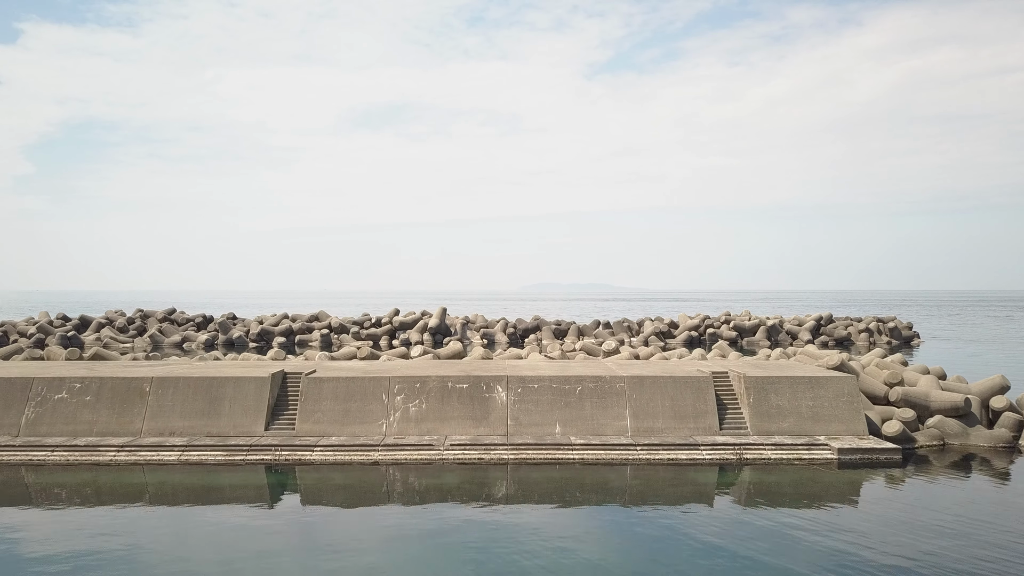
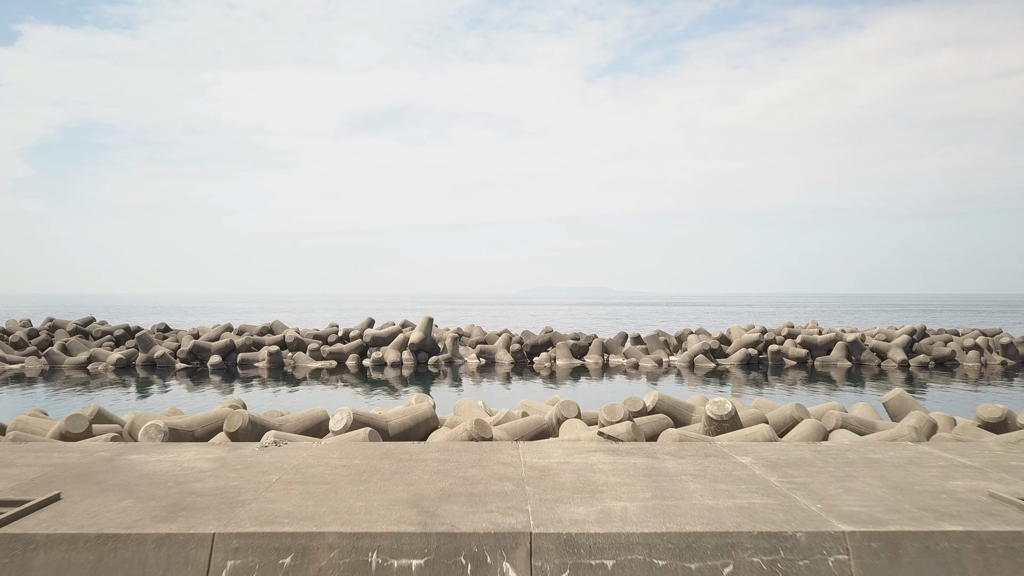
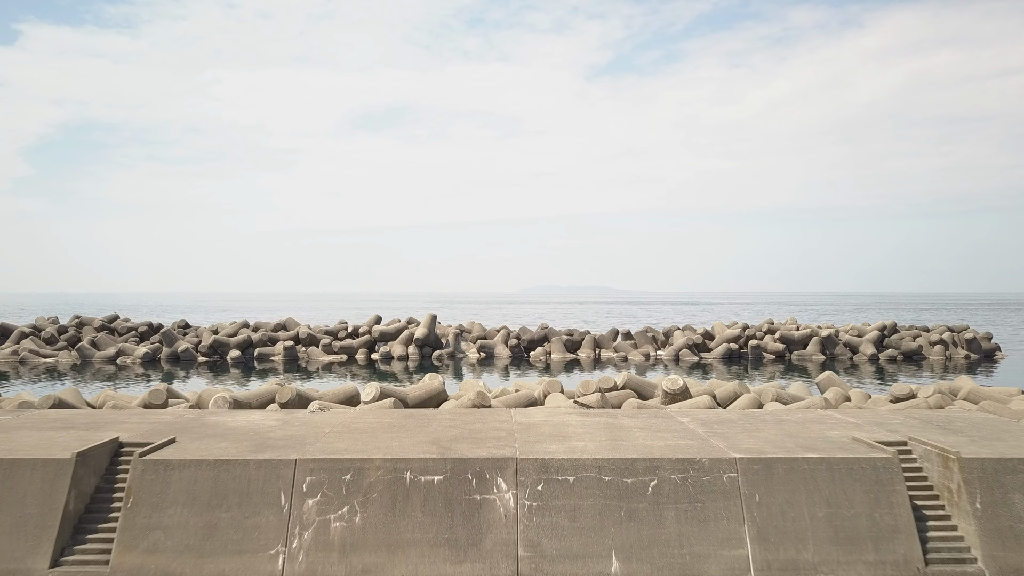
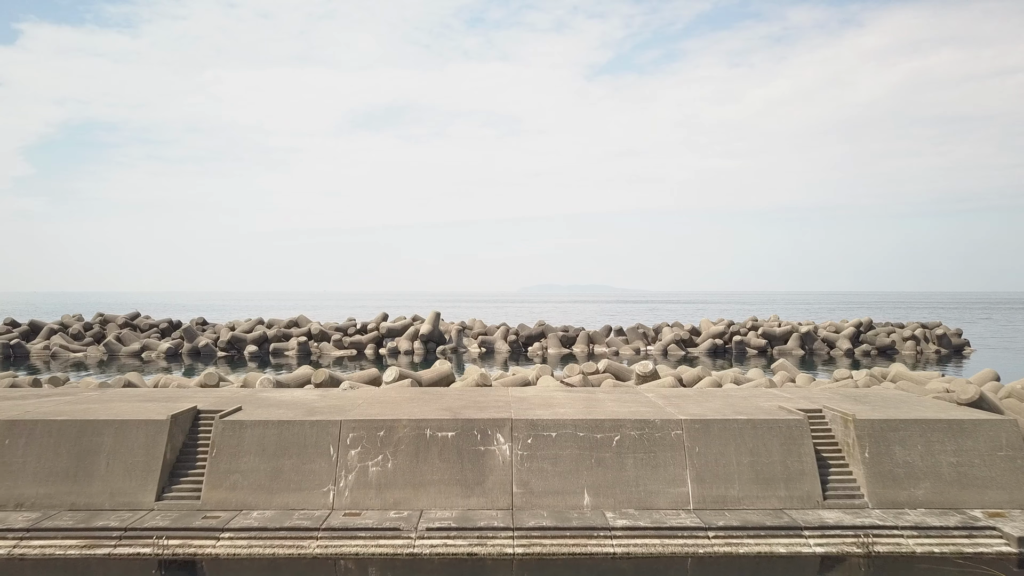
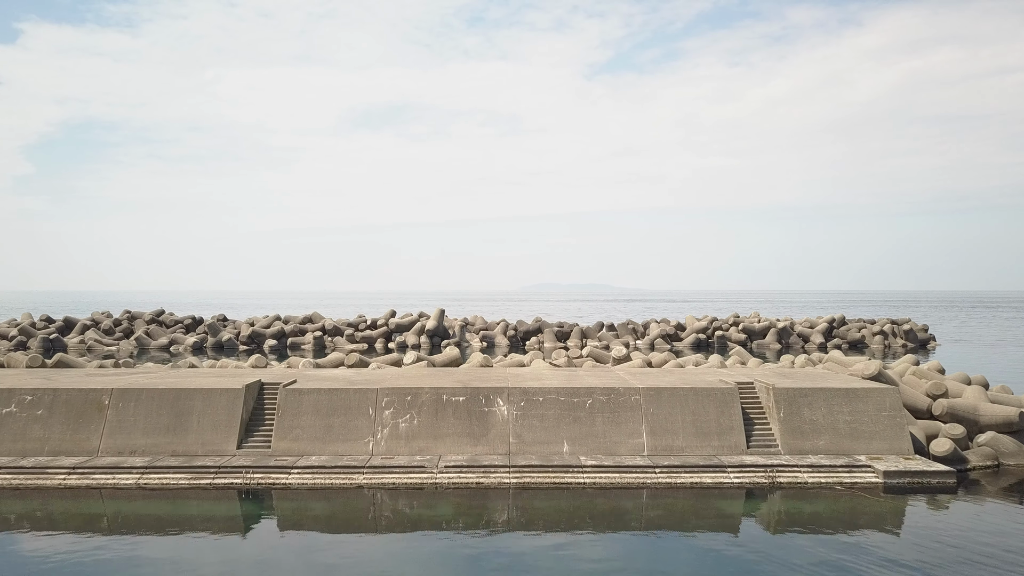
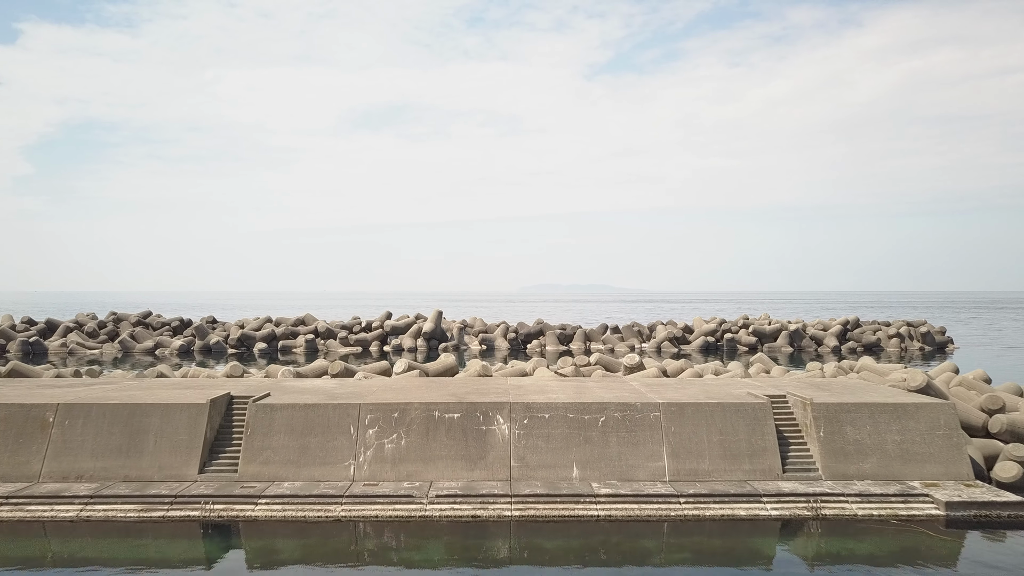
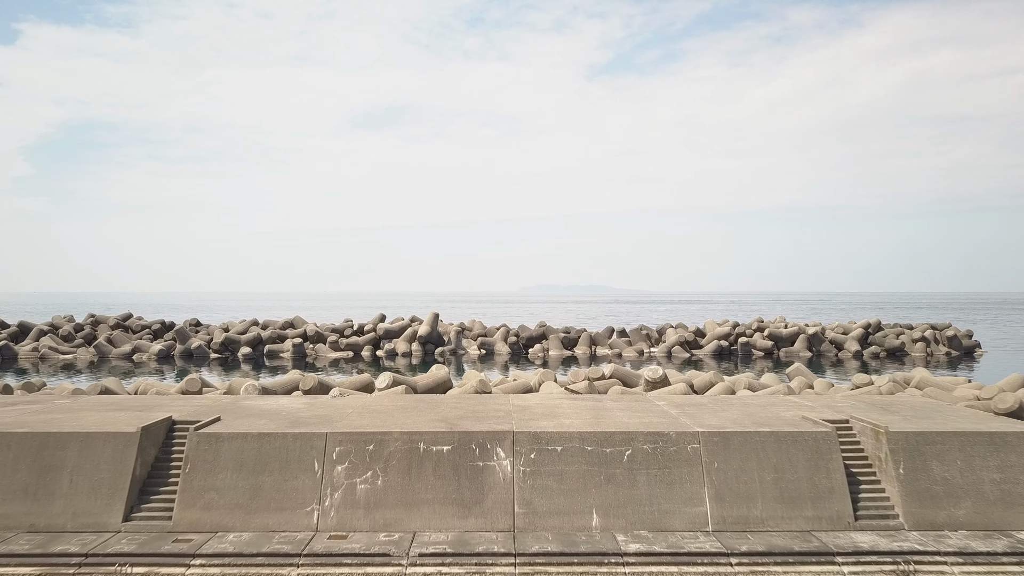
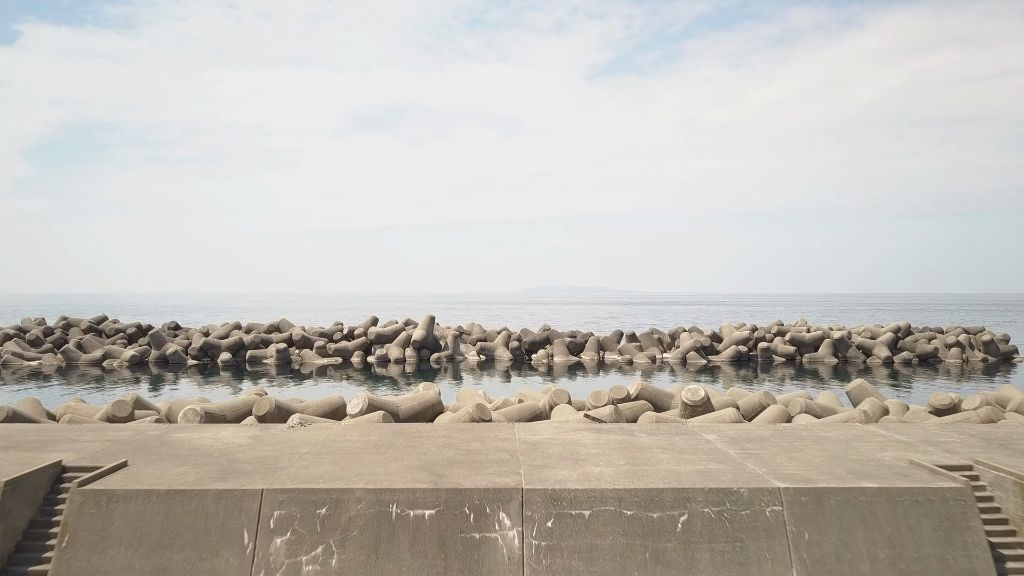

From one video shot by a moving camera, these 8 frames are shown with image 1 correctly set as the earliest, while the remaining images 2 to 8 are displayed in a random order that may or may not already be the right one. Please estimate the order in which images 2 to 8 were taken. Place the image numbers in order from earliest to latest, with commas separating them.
5, 6, 4, 7, 3, 8, 2
